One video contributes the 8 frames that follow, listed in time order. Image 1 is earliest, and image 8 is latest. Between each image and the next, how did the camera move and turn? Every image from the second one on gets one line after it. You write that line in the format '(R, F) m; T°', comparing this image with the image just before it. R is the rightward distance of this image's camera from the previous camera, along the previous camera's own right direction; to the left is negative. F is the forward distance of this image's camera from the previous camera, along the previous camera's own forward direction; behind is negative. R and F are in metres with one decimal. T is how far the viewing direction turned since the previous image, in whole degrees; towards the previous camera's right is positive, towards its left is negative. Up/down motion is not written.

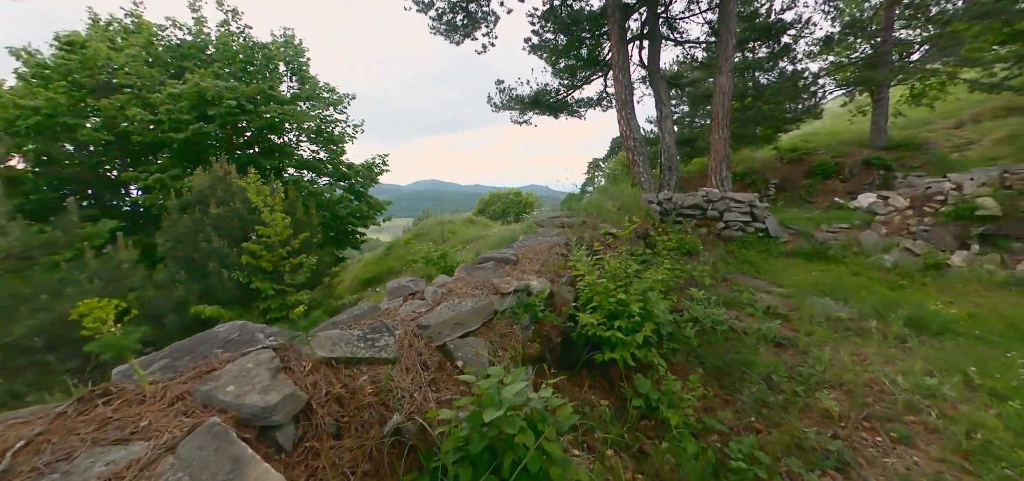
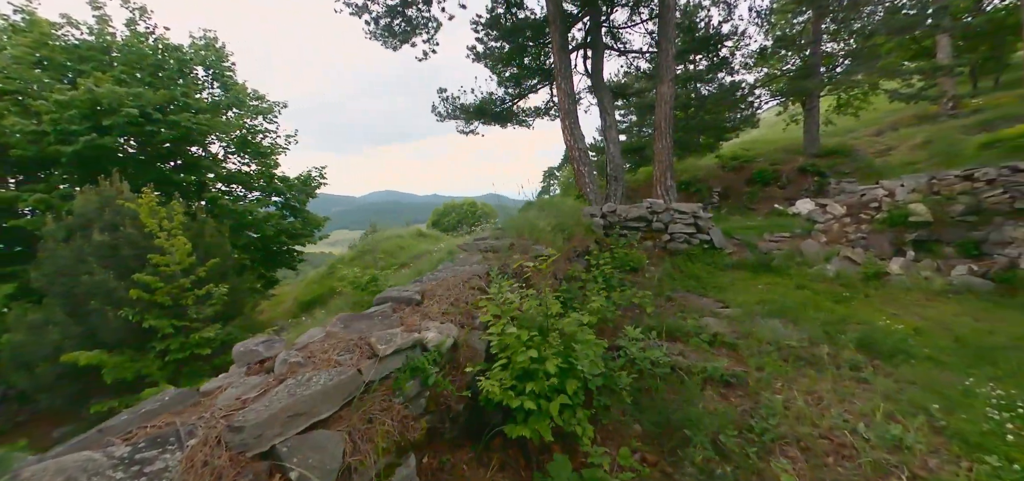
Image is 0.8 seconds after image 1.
(+0.6, +0.8) m; +6°
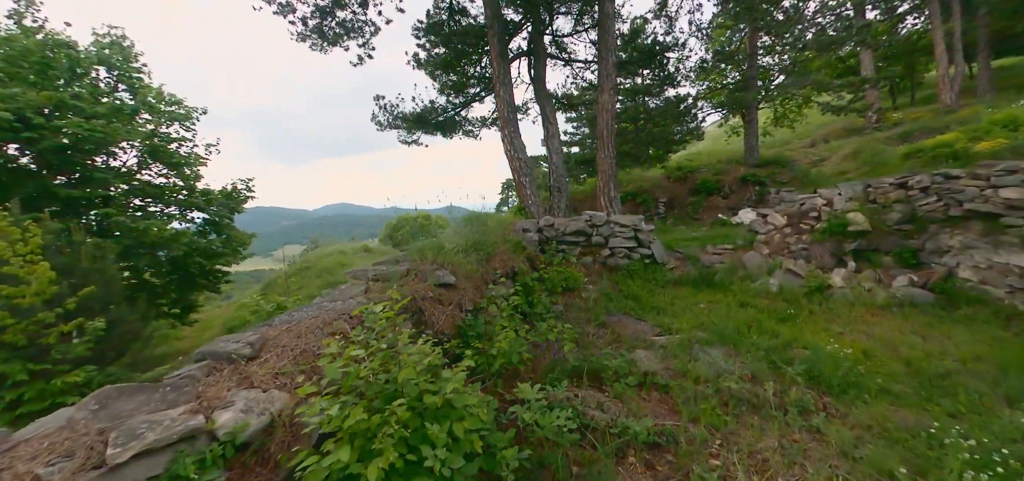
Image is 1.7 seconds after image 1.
(+0.7, +0.9) m; +5°
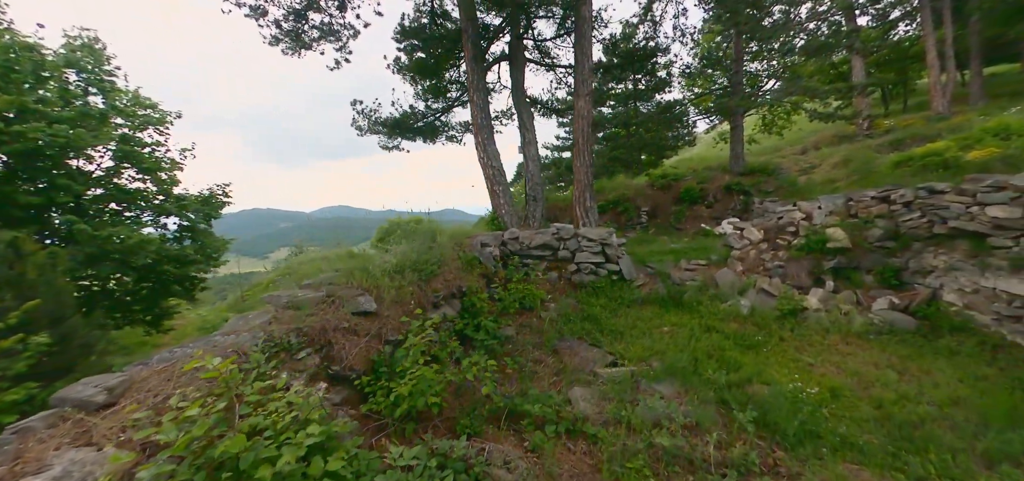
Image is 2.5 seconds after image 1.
(+0.7, +0.5) m; 0°
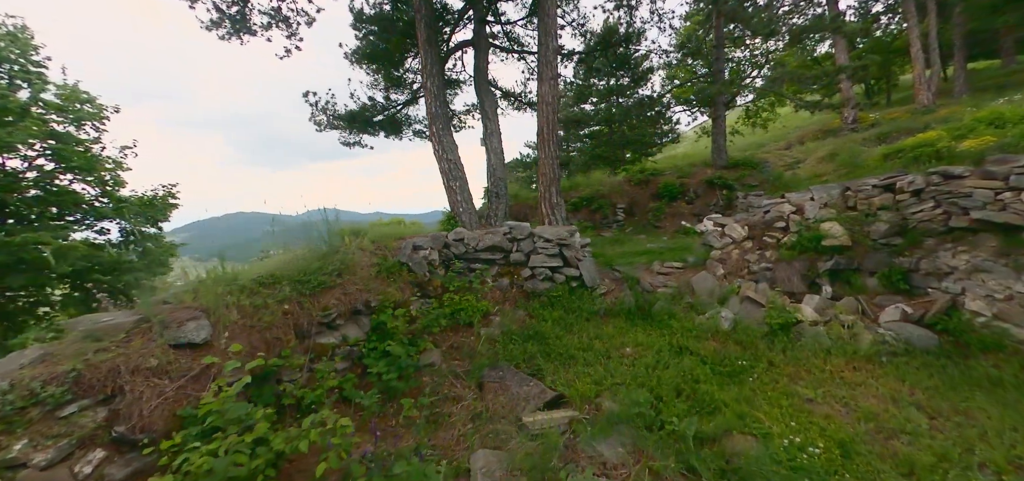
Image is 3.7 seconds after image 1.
(+0.8, +1.2) m; +1°
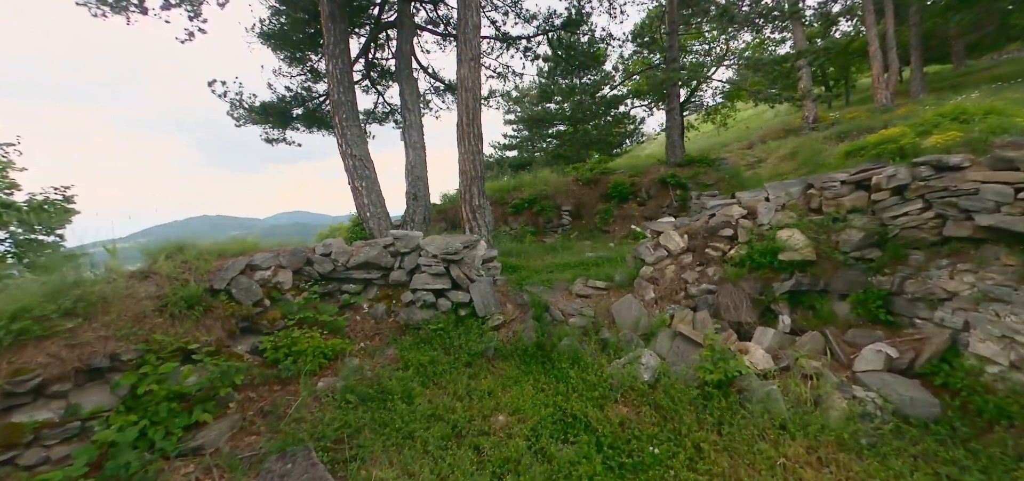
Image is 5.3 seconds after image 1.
(+1.3, +1.5) m; +3°
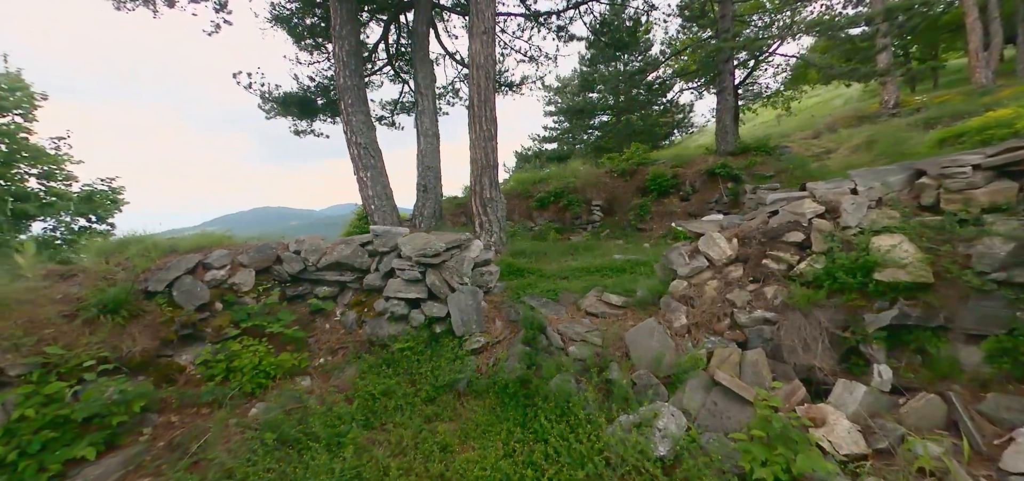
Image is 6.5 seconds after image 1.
(+0.5, +1.0) m; -6°
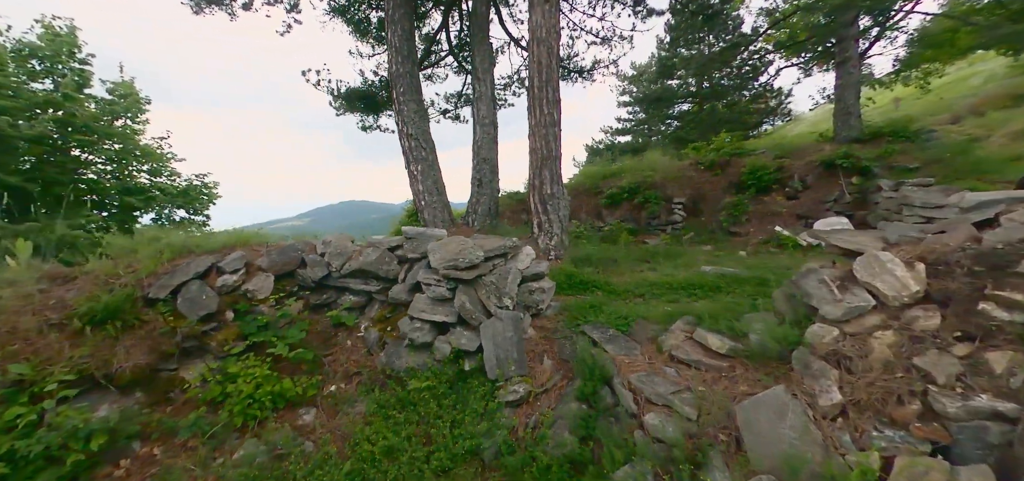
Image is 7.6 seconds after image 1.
(+0.1, +0.9) m; -10°
